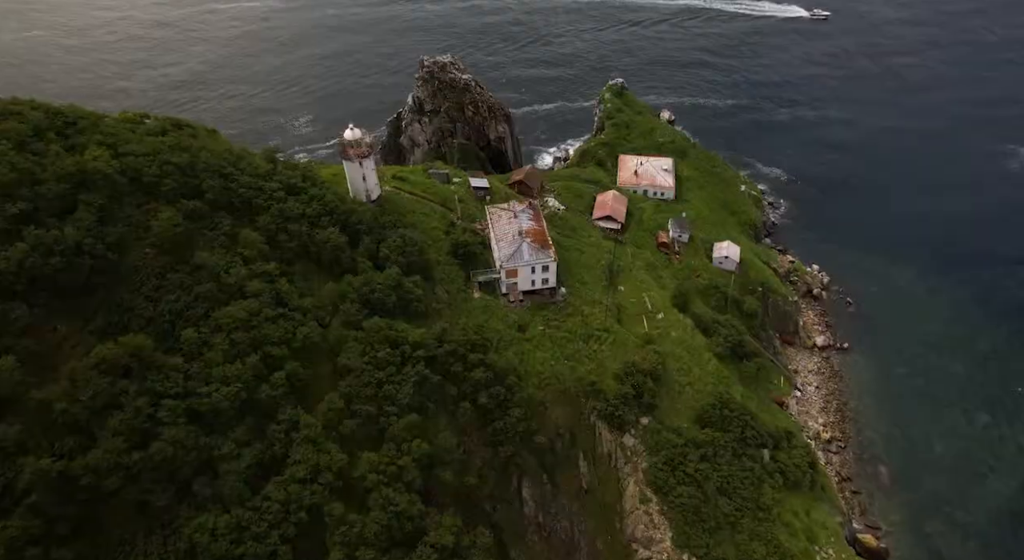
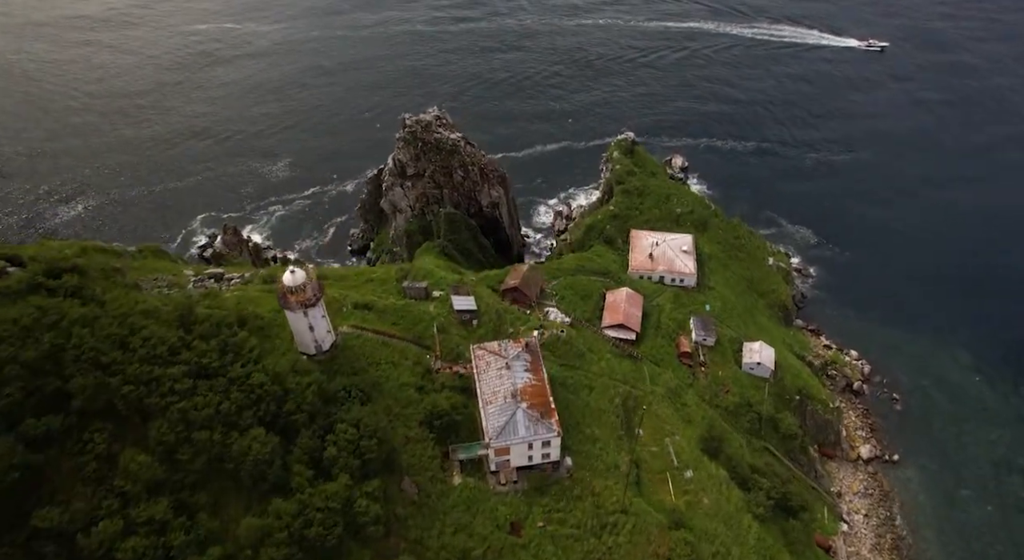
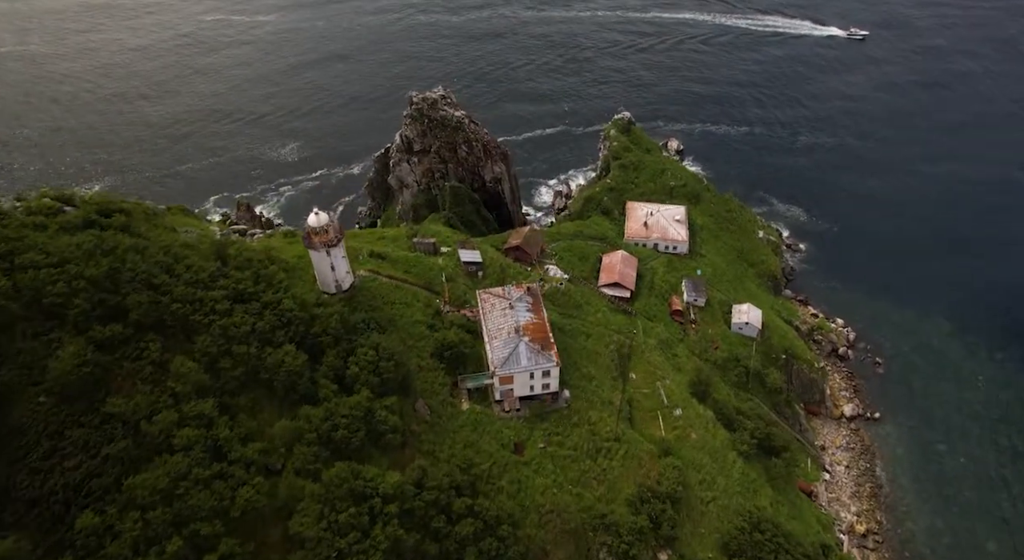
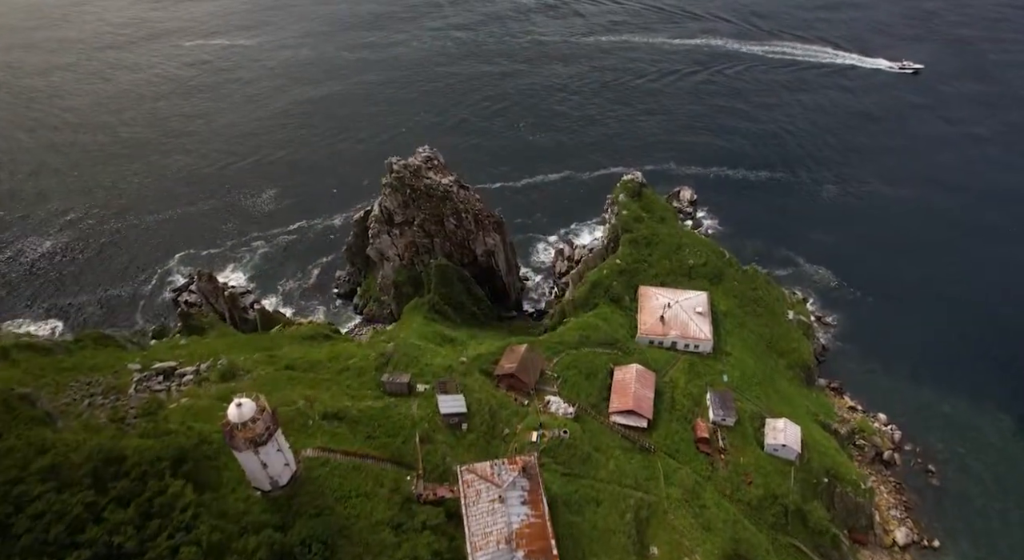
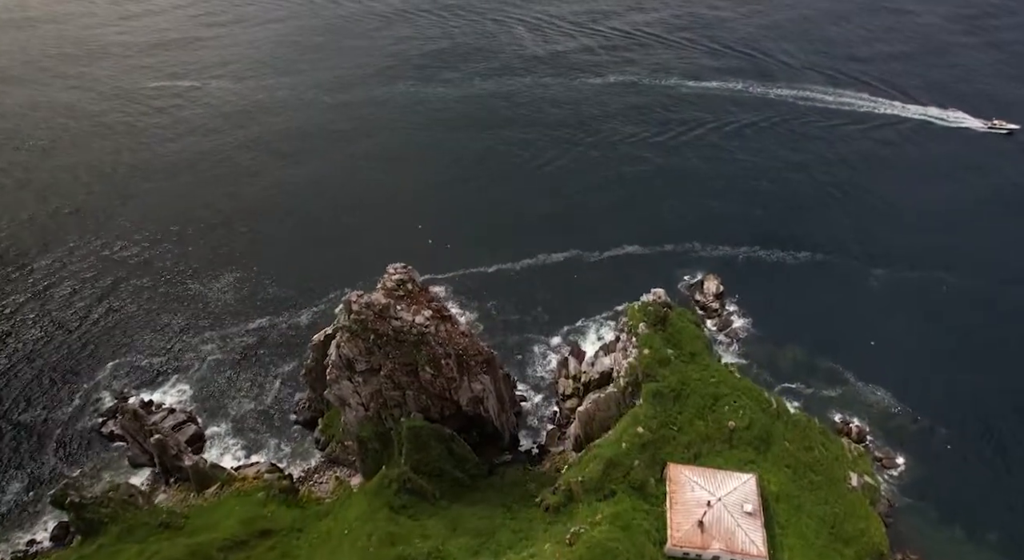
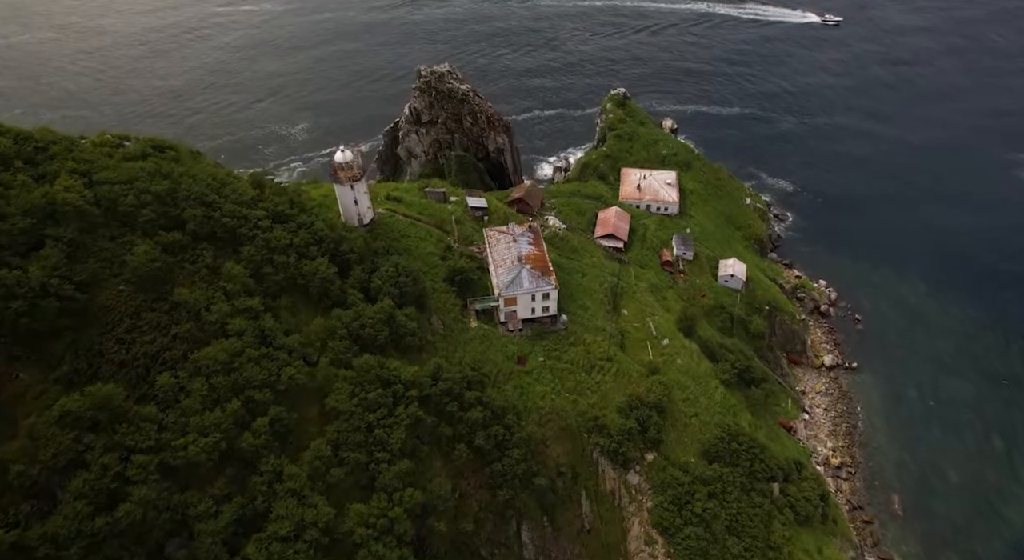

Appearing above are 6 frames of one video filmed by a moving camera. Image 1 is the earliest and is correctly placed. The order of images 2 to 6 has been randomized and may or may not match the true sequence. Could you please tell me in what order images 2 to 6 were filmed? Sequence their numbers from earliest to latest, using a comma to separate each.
6, 3, 2, 4, 5
